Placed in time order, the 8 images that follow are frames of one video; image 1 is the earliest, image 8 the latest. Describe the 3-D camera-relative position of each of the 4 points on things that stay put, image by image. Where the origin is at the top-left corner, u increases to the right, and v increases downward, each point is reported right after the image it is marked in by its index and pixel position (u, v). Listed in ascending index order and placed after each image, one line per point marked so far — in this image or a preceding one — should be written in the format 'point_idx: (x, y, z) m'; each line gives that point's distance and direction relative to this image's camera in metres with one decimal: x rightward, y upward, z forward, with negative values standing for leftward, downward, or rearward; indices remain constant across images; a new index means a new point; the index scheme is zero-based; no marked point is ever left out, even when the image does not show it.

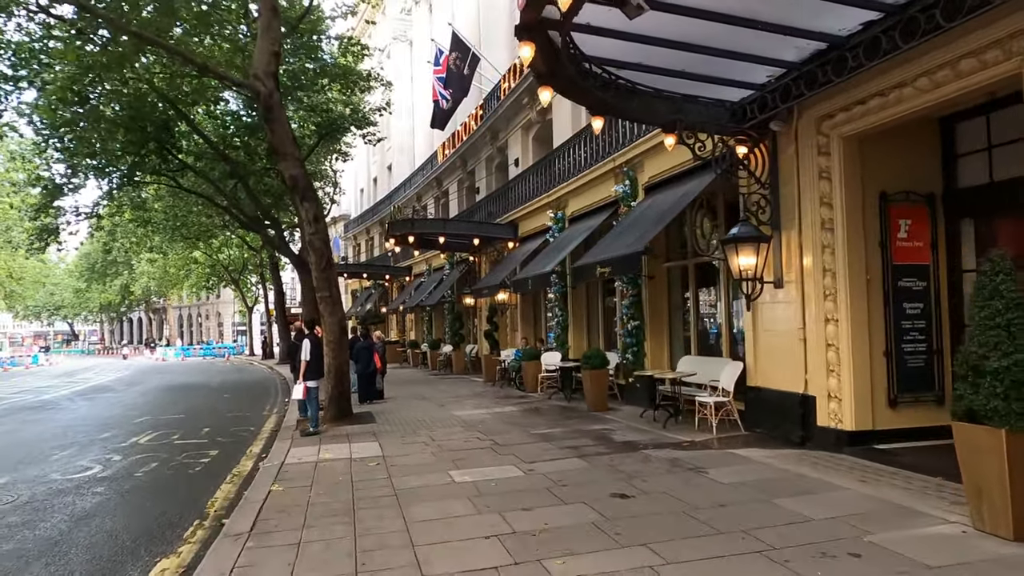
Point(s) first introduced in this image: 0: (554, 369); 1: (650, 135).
0: (+0.9, -1.9, +15.4) m
1: (+2.5, +2.7, +11.6) m
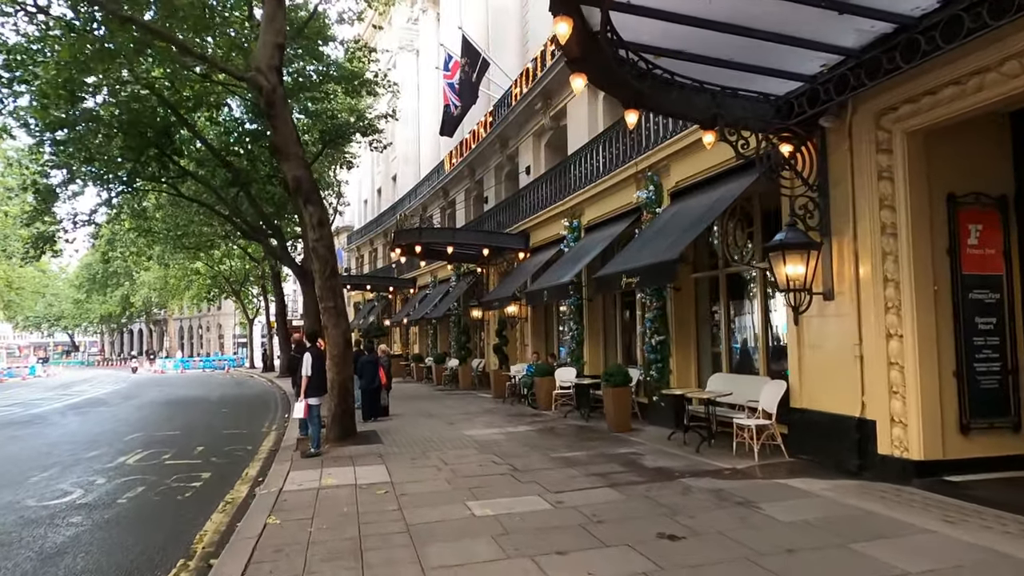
0: (+1.2, -2.1, +14.6) m
1: (+2.8, +2.5, +10.9) m
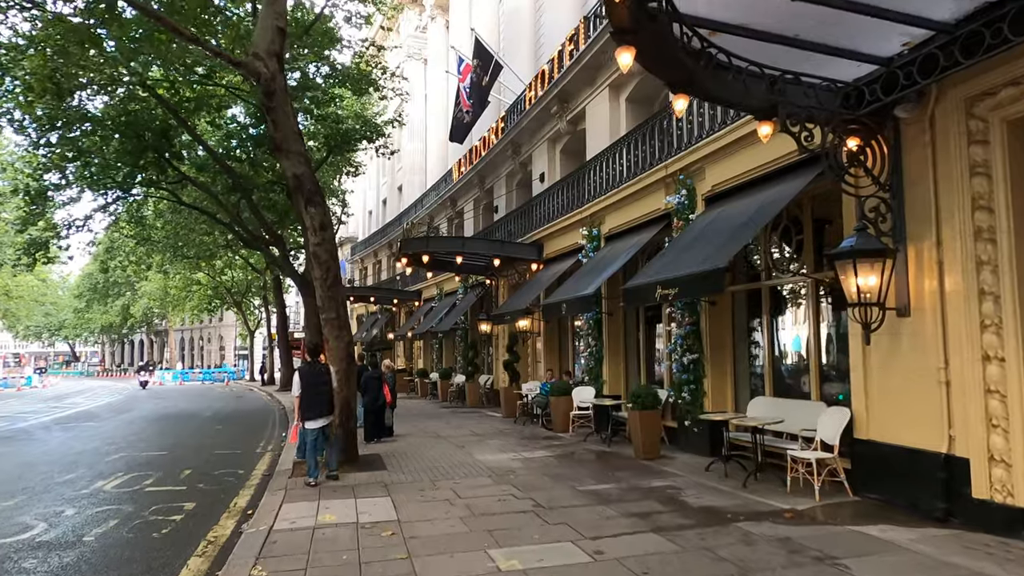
0: (+1.5, -2.4, +13.5) m
1: (+3.1, +2.3, +9.9) m
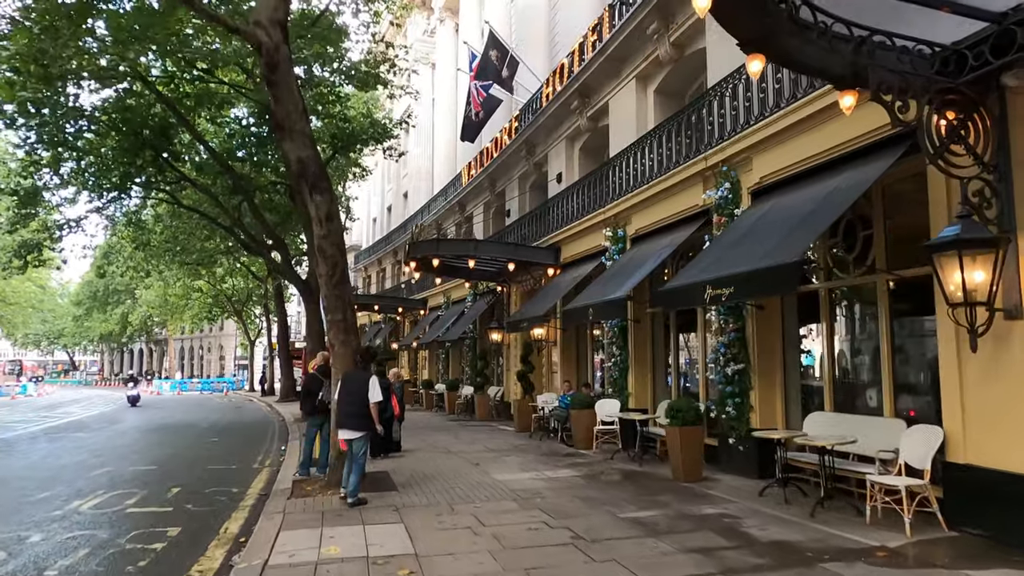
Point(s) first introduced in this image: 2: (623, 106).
0: (+1.9, -2.5, +12.5) m
1: (+3.5, +2.3, +8.9) m
2: (+2.4, +3.9, +14.4) m
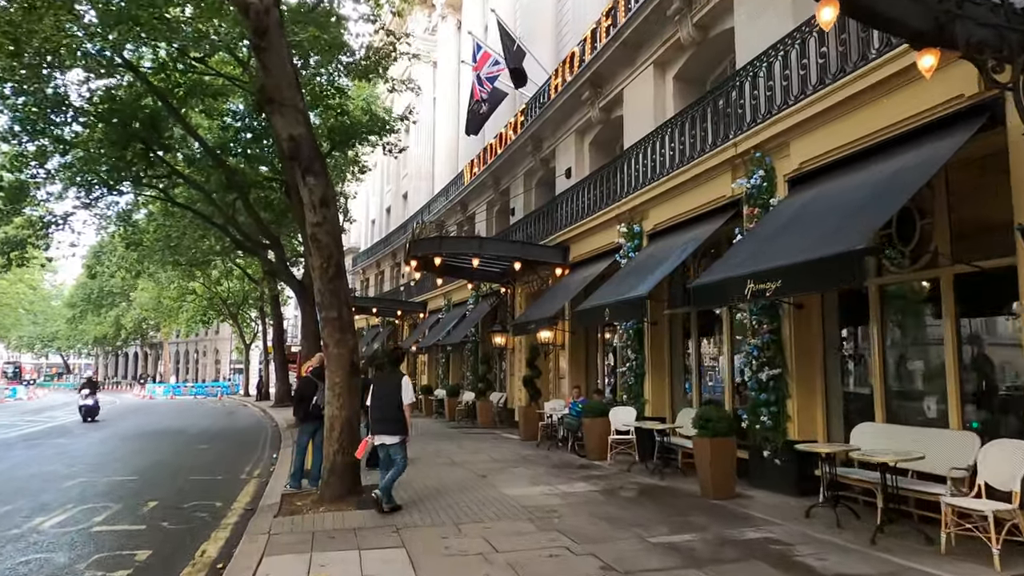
0: (+2.0, -2.5, +11.6) m
1: (+3.7, +2.3, +8.1) m
2: (+2.6, +3.9, +13.5) m
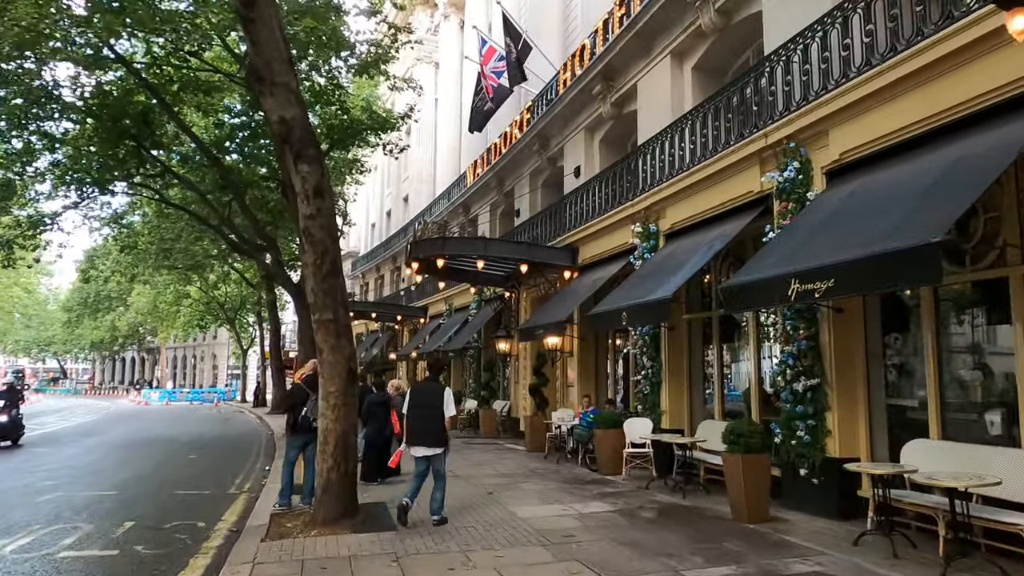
0: (+2.2, -2.5, +10.8) m
1: (+3.9, +2.3, +7.3) m
2: (+2.7, +3.9, +12.8) m
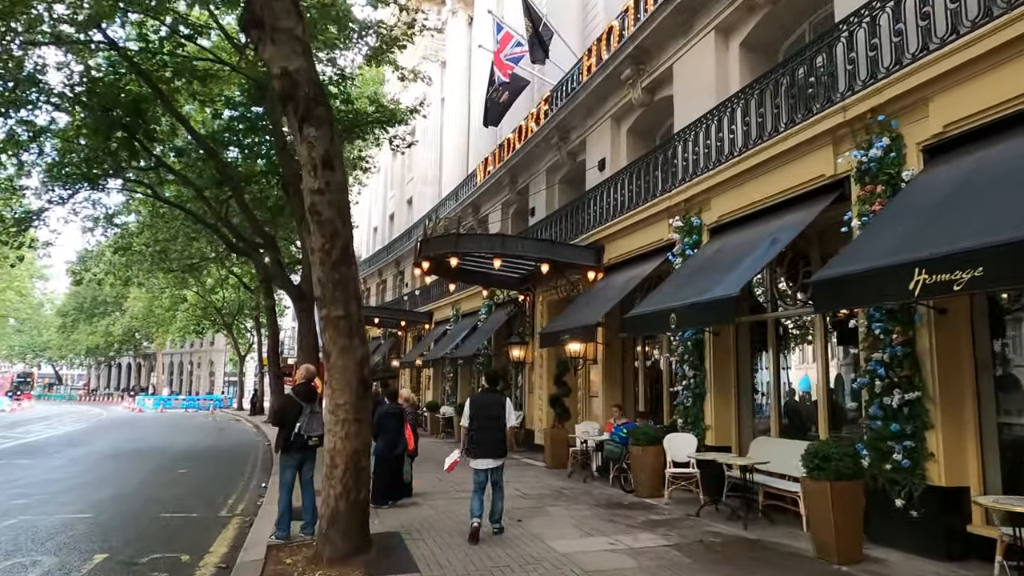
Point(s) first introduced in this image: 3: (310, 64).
0: (+2.6, -2.5, +9.5) m
1: (+4.3, +2.4, +6.1) m
2: (+3.2, +3.9, +11.6) m
3: (-1.9, +2.0, +6.1) m
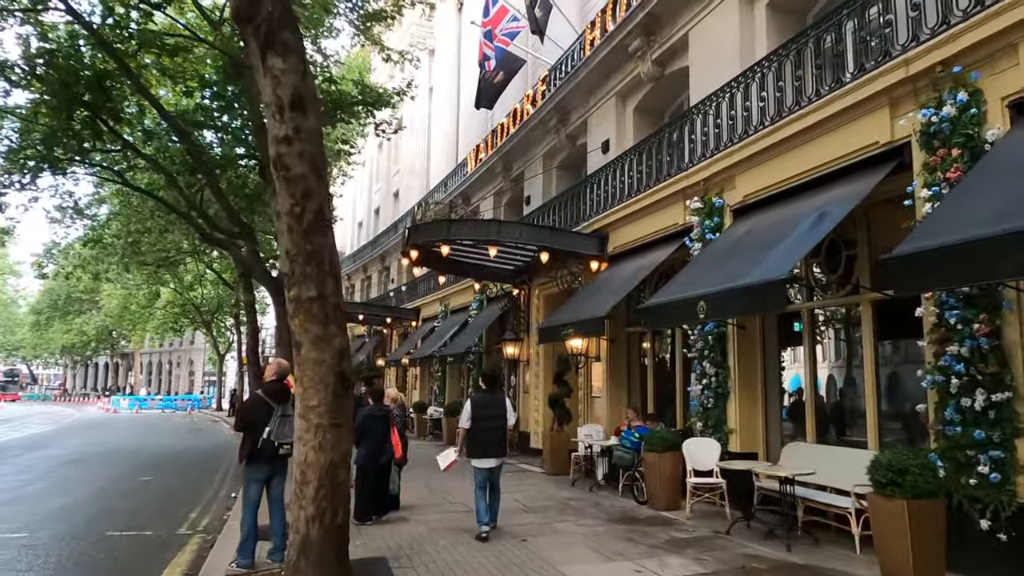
0: (+2.6, -2.3, +8.4) m
1: (+4.4, +2.5, +5.1) m
2: (+3.2, +4.0, +10.6) m
3: (-1.7, +2.2, +4.9) m
